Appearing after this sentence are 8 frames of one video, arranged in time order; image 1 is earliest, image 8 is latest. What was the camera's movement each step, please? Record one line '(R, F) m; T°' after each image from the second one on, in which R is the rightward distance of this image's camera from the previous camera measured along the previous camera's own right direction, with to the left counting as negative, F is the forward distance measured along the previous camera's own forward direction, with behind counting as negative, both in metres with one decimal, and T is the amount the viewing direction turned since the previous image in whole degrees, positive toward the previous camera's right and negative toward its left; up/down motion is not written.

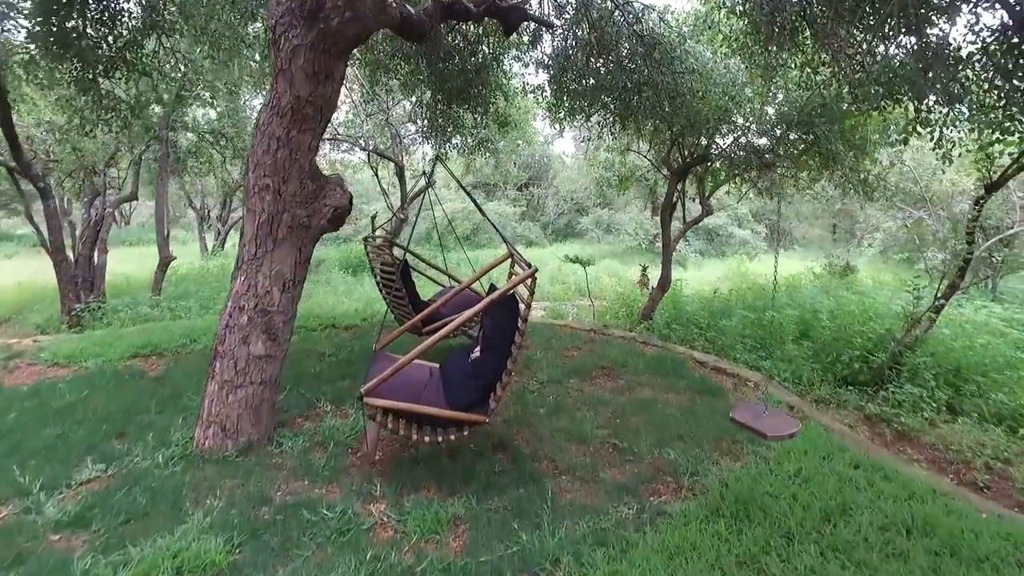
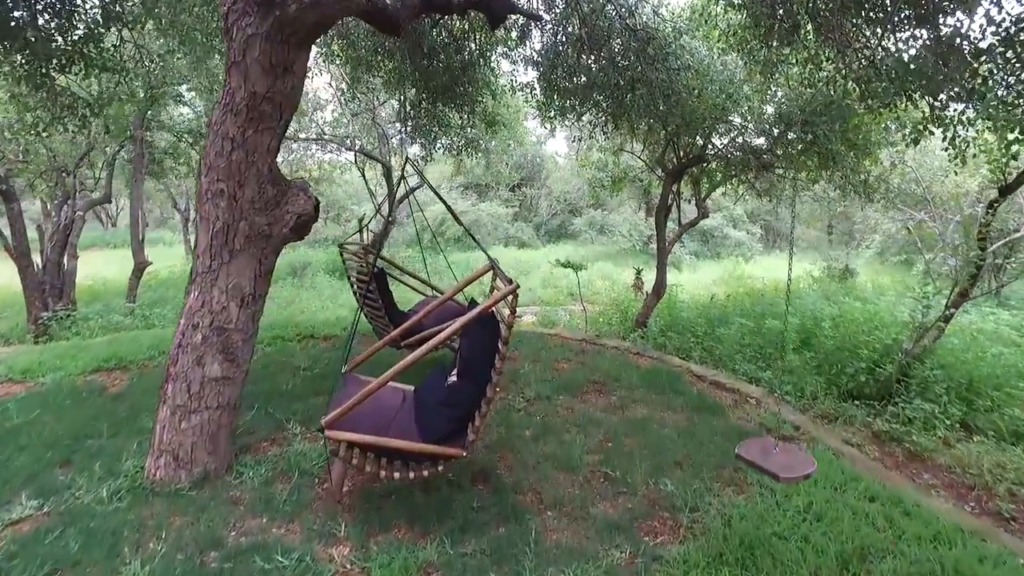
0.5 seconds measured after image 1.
(+0.1, +0.3) m; 0°
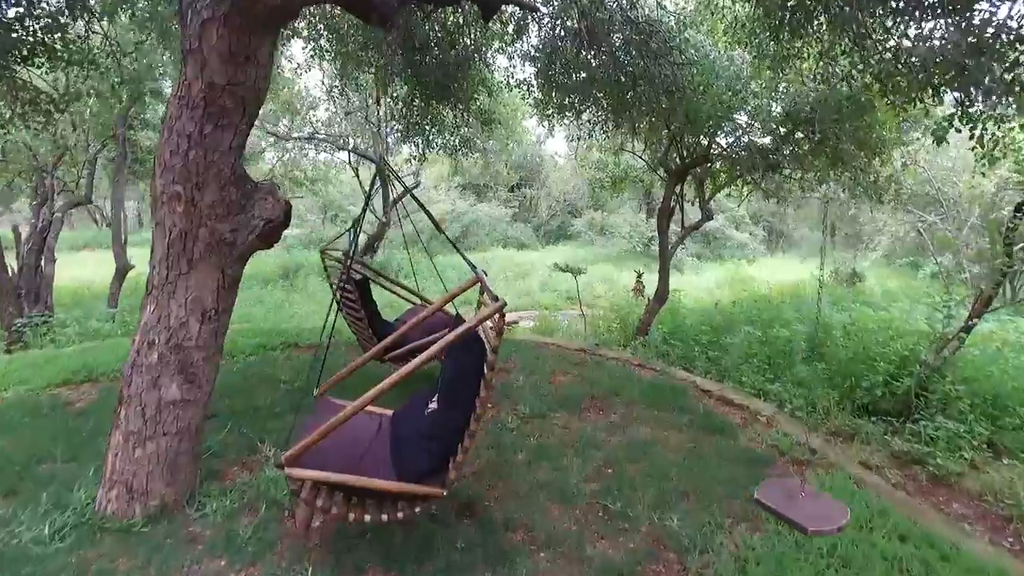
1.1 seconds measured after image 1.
(0.0, +0.3) m; 0°
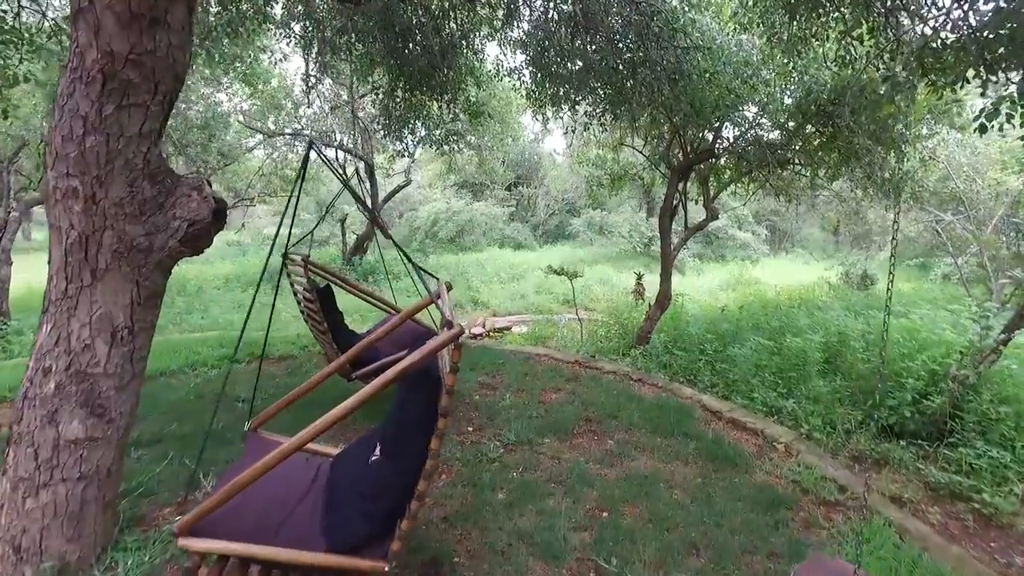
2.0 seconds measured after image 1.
(+0.1, +0.4) m; 0°
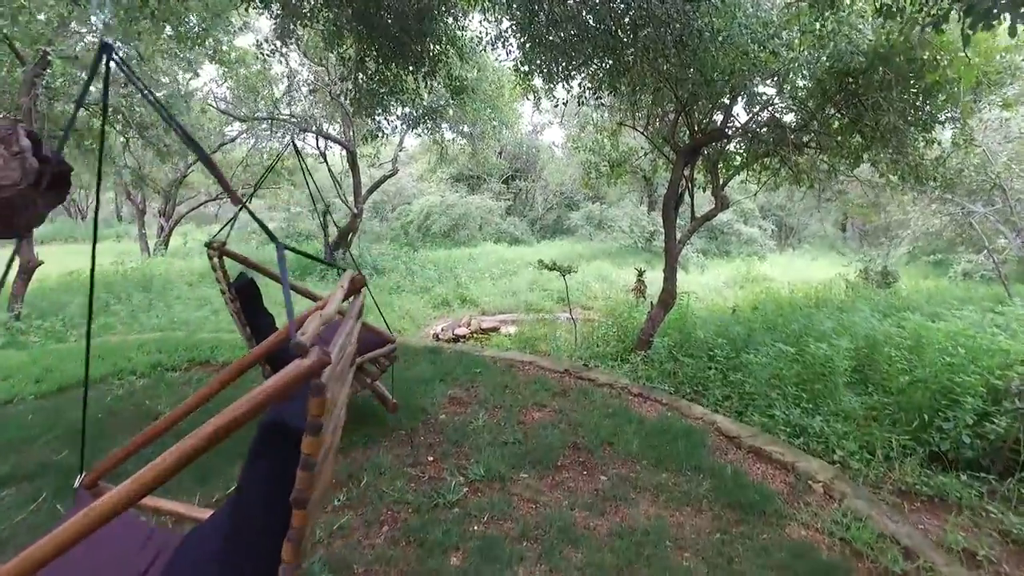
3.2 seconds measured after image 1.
(+0.1, +0.6) m; 0°
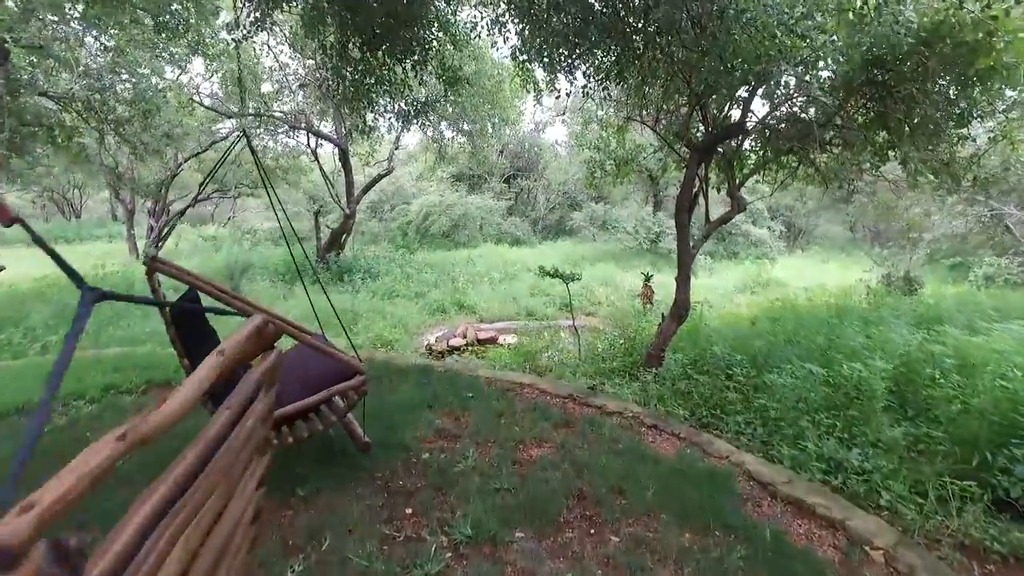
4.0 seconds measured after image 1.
(0.0, +0.4) m; 0°
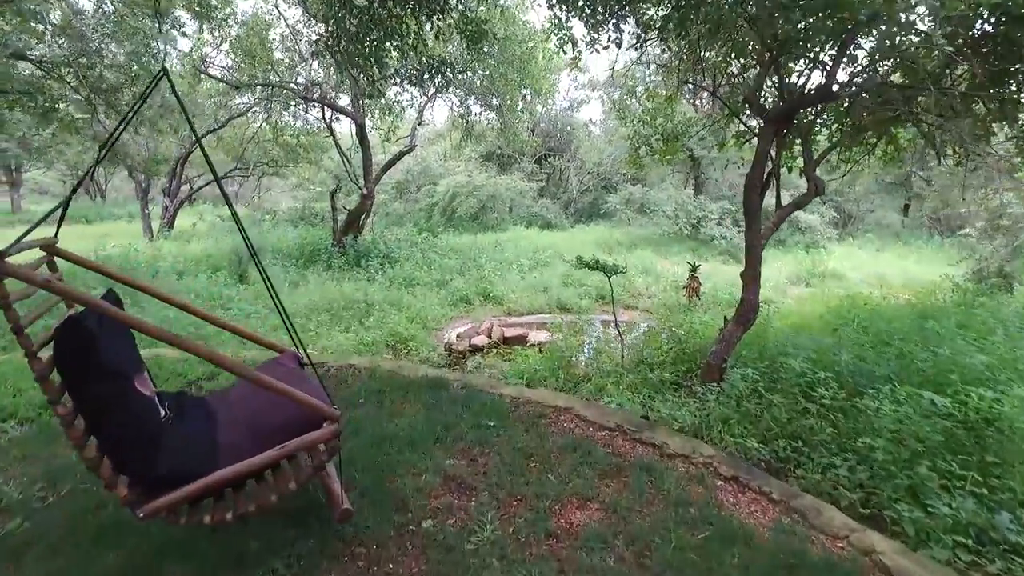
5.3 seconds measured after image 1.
(0.0, +0.7) m; -2°
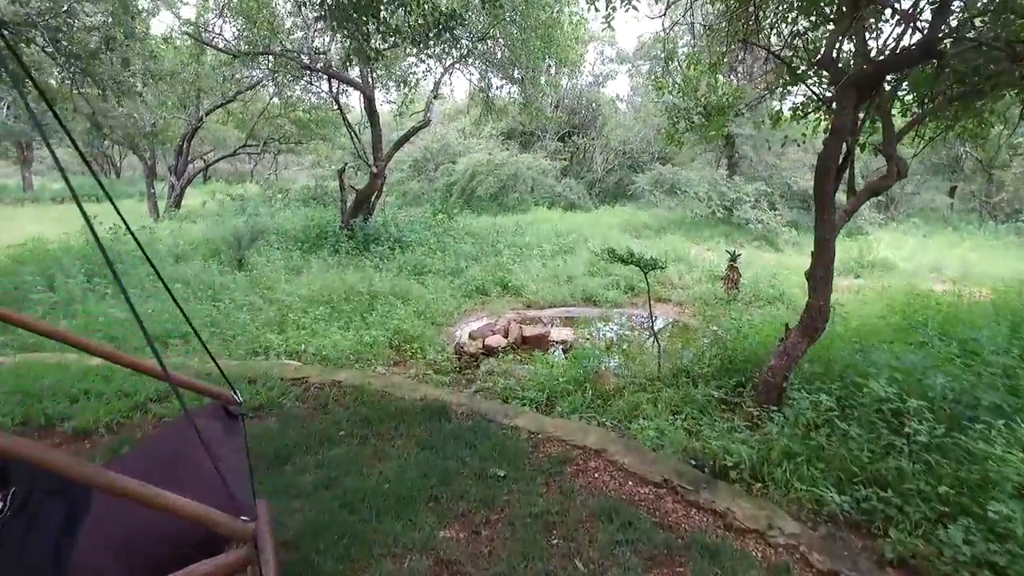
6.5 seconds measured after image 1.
(0.0, +0.6) m; -2°
